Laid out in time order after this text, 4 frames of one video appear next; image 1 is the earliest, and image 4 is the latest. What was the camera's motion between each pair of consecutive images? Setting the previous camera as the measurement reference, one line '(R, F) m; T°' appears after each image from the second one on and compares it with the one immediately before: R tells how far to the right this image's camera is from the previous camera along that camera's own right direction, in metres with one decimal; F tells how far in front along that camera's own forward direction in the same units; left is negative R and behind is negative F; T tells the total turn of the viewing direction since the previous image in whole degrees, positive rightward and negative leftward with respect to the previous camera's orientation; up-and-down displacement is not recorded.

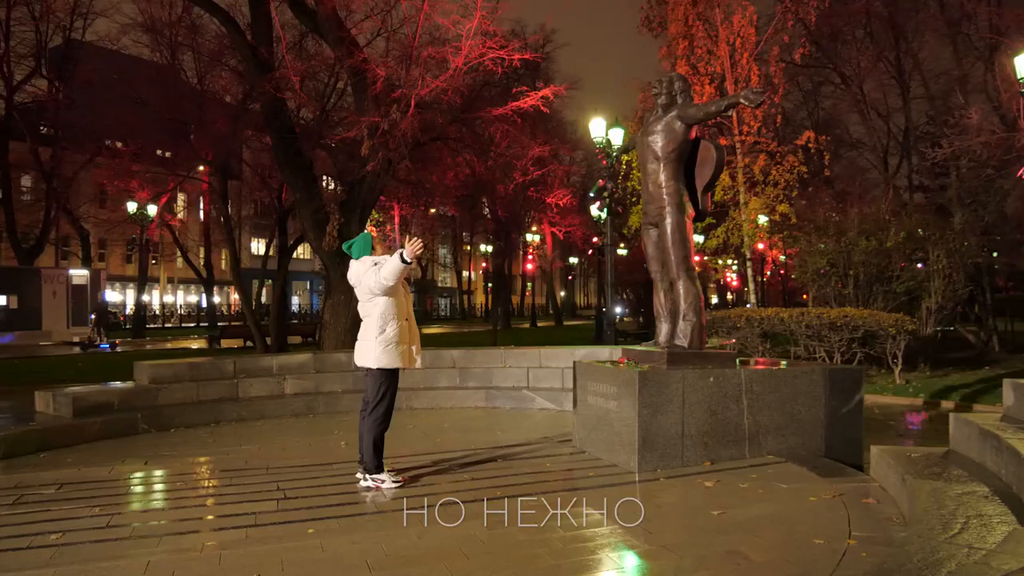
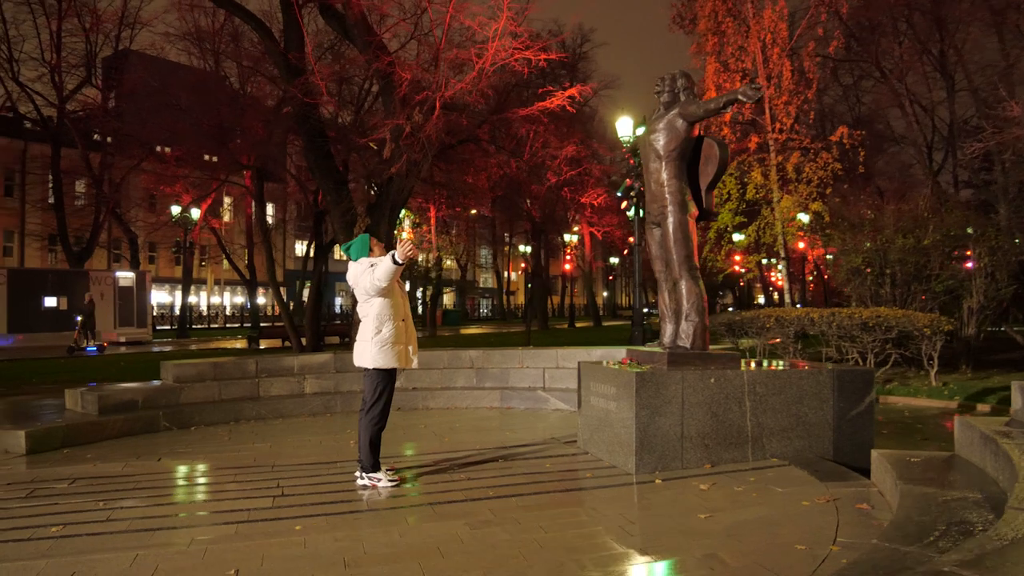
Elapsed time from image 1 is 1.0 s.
(+0.5, 0.0) m; -4°
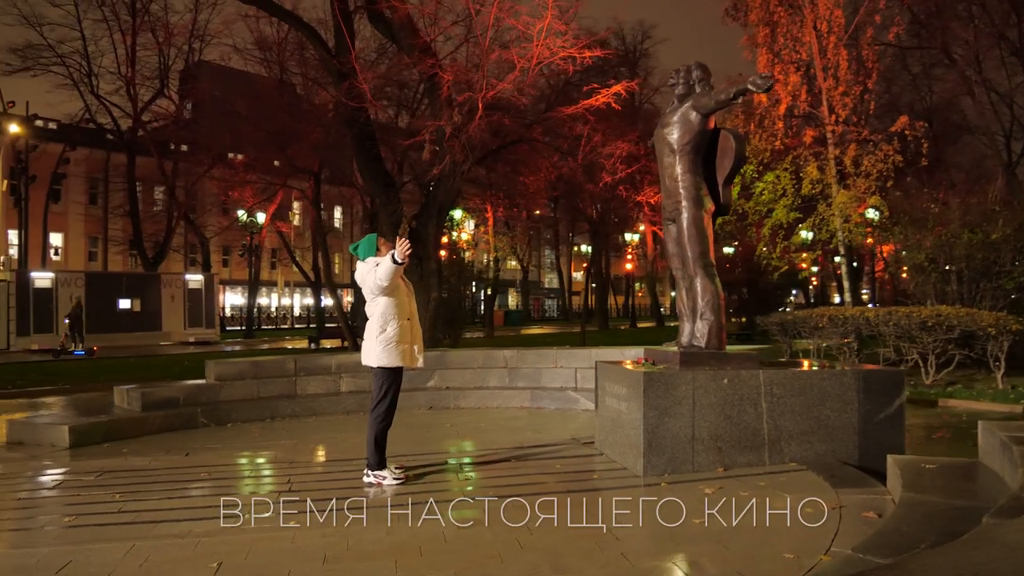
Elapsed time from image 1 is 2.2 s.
(+0.7, +0.1) m; -6°
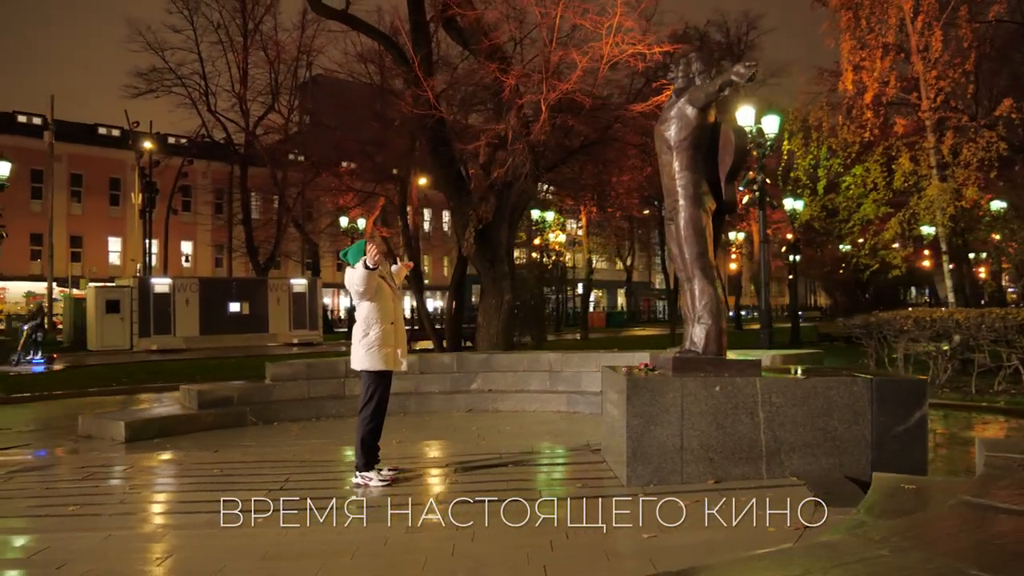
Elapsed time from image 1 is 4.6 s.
(+1.4, +0.2) m; -10°
